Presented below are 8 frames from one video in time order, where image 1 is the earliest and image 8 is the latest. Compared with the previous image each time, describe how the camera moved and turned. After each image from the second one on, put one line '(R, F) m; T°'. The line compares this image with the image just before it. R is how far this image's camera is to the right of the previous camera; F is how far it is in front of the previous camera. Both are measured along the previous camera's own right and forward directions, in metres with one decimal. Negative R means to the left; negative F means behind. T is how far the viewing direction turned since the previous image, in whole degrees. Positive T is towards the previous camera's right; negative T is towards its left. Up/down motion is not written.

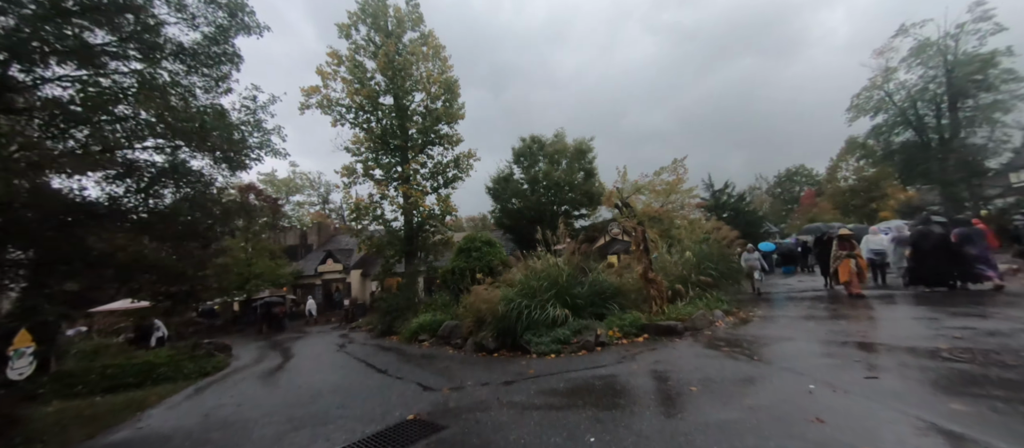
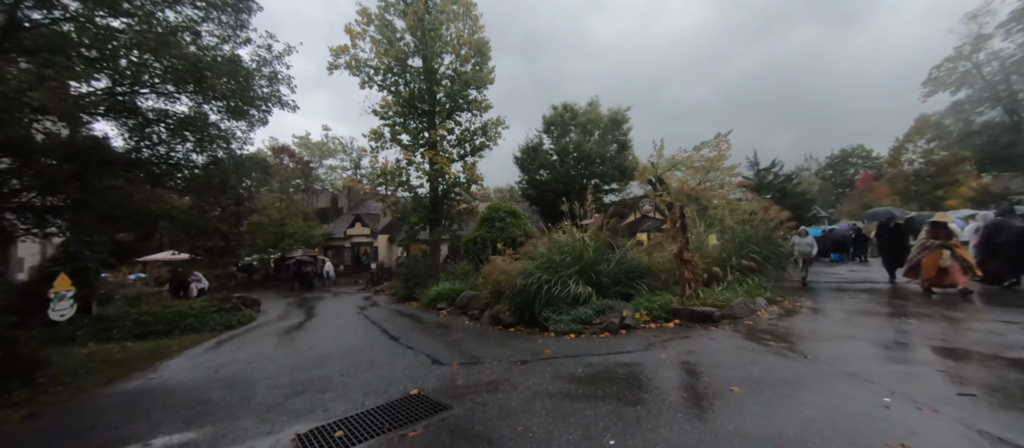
(+0.1, +0.6) m; -4°
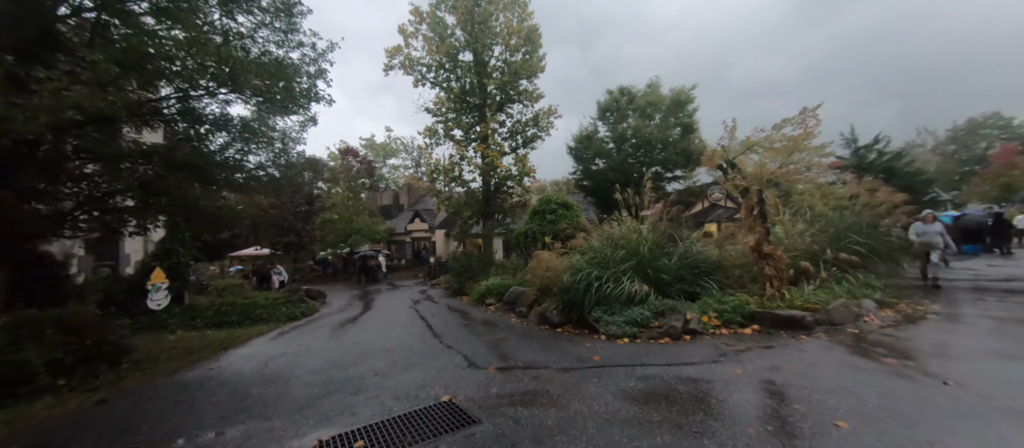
(+0.2, +0.6) m; -9°
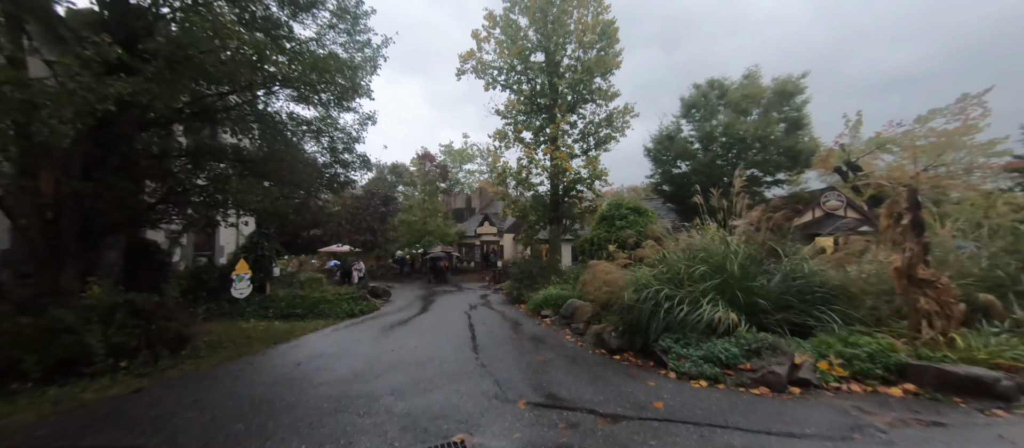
(+0.3, +1.0) m; -11°
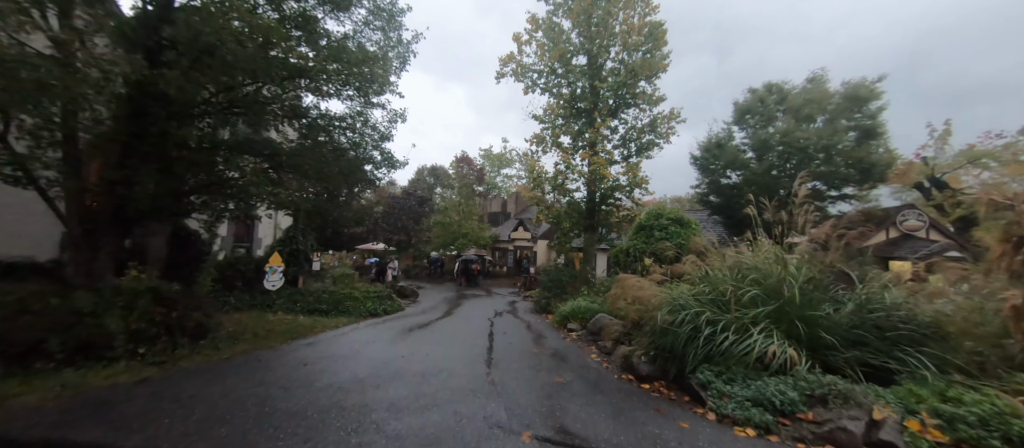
(+0.2, +0.5) m; -5°
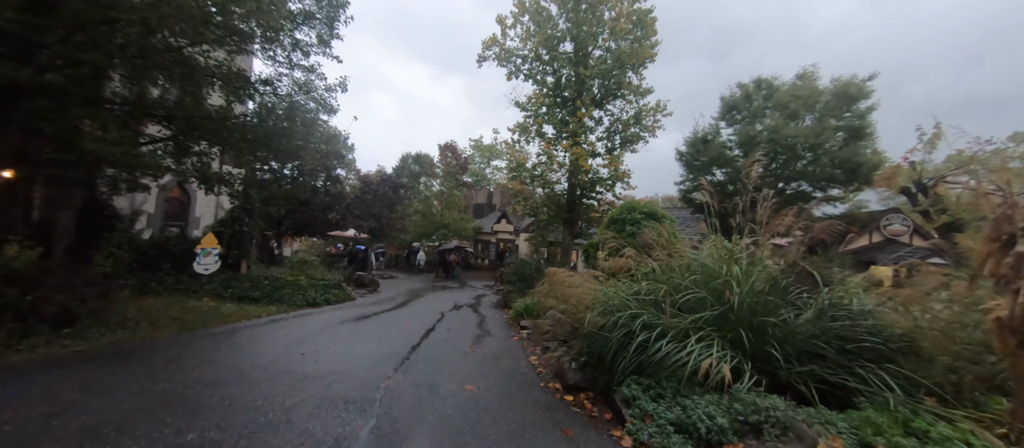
(+0.9, +0.7) m; +1°
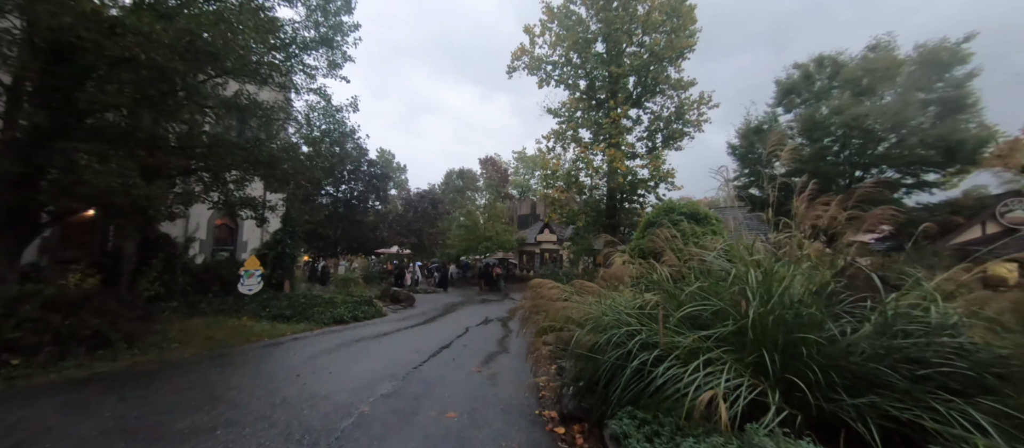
(+0.7, +0.5) m; -8°
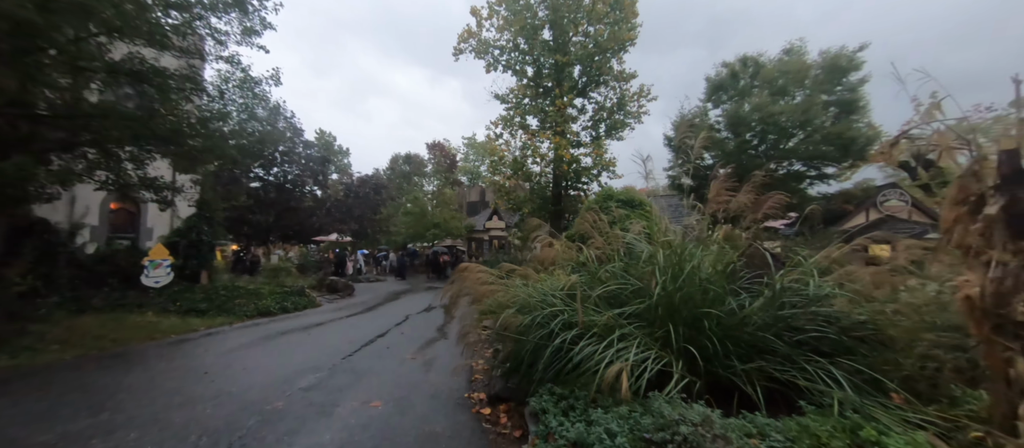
(+0.2, 0.0) m; +8°
